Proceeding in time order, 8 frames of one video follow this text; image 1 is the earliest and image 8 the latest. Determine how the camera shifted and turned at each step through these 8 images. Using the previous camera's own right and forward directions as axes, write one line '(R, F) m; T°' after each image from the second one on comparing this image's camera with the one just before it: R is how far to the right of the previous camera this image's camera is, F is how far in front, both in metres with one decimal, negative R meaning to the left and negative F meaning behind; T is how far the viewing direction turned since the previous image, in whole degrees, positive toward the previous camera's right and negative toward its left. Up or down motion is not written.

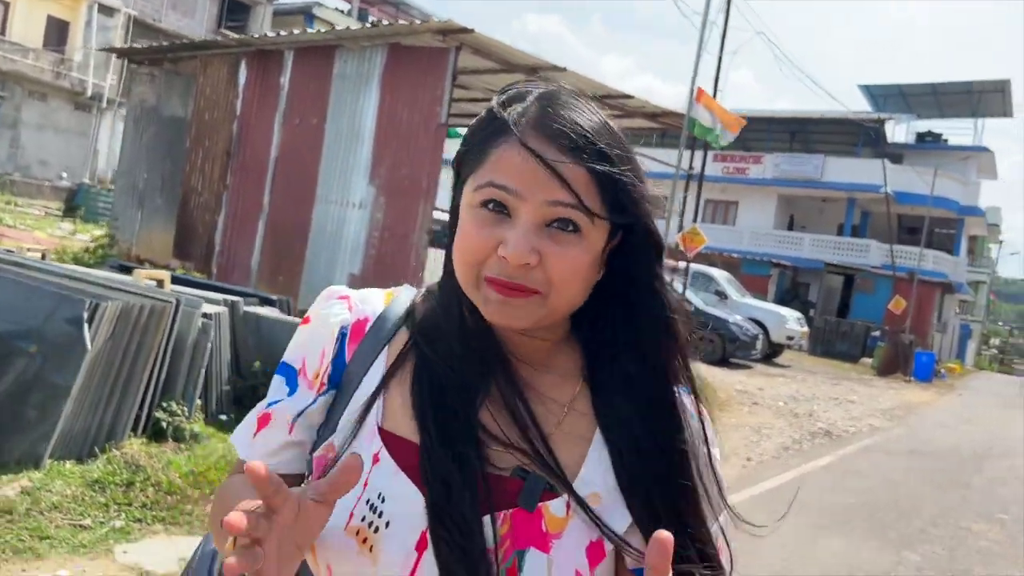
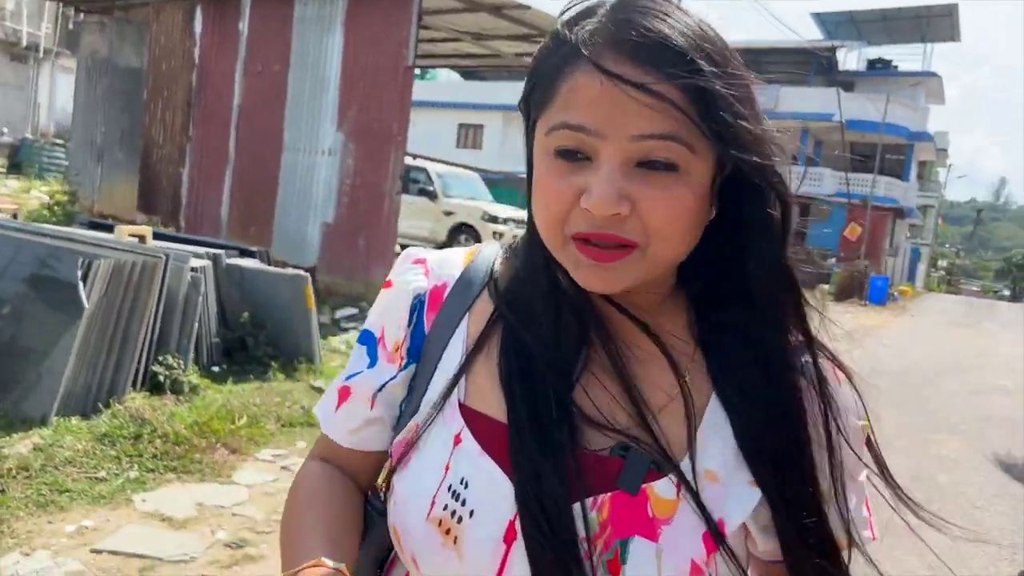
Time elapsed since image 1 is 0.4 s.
(-0.2, -0.1) m; +3°
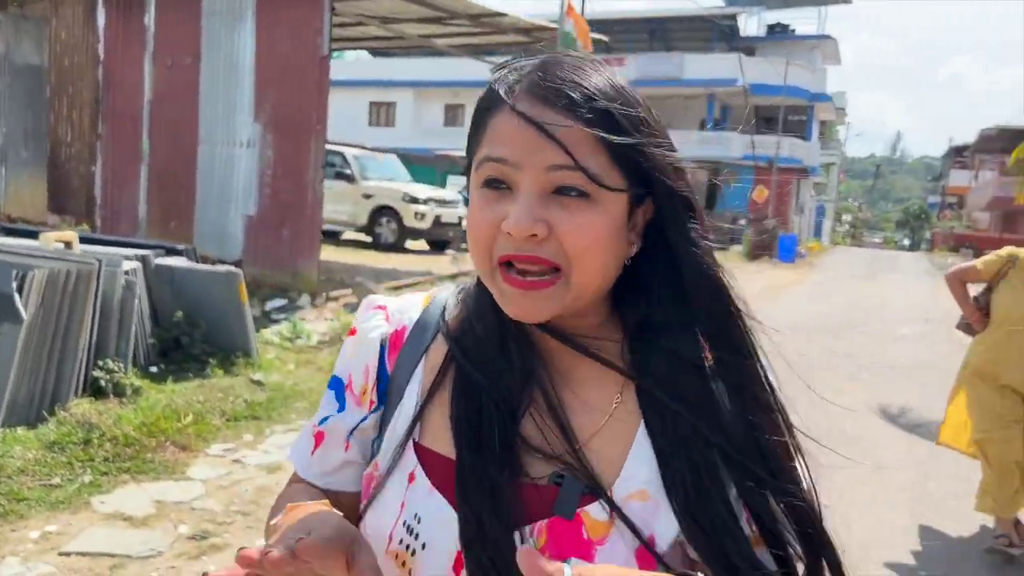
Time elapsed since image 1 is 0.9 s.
(-0.1, -0.2) m; +5°
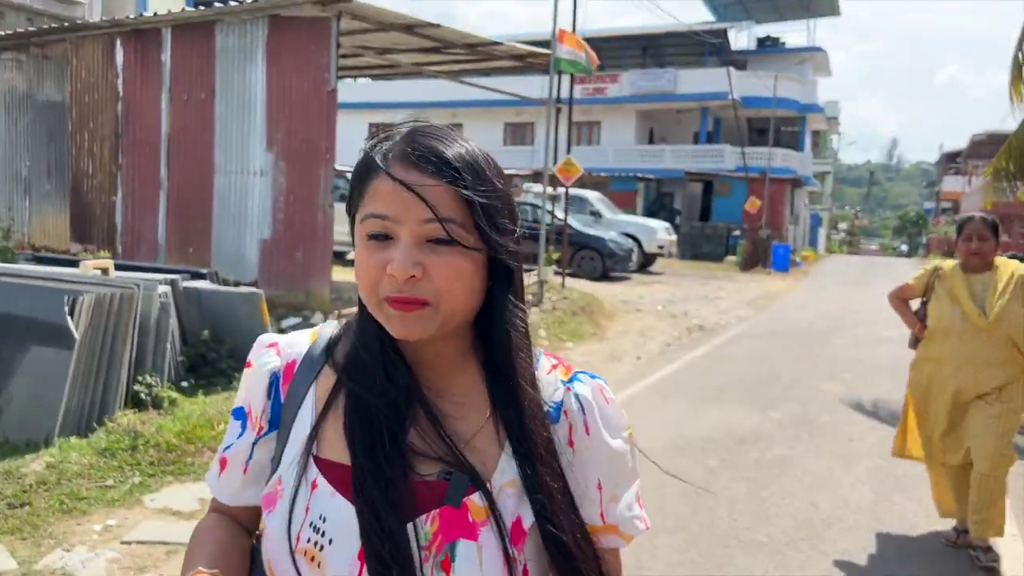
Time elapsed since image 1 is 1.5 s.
(0.0, -0.5) m; 0°
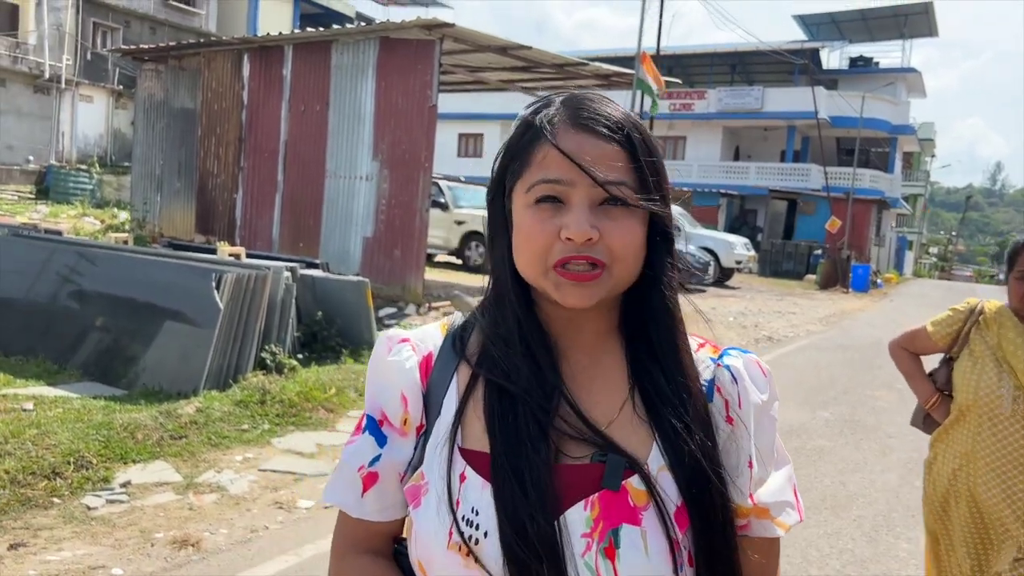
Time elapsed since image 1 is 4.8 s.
(0.0, -0.7) m; -5°
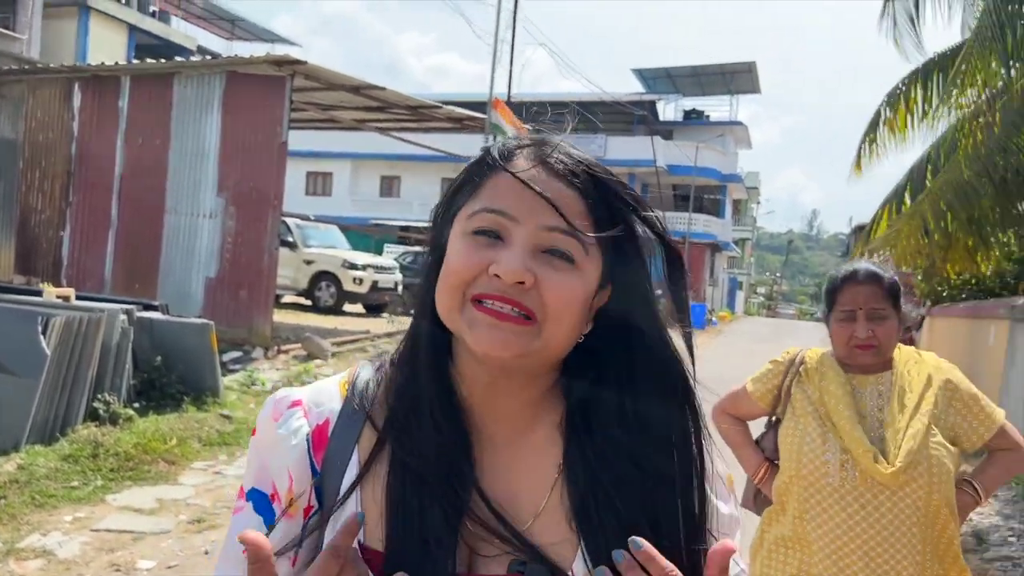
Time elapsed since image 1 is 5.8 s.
(0.0, 0.0) m; +10°
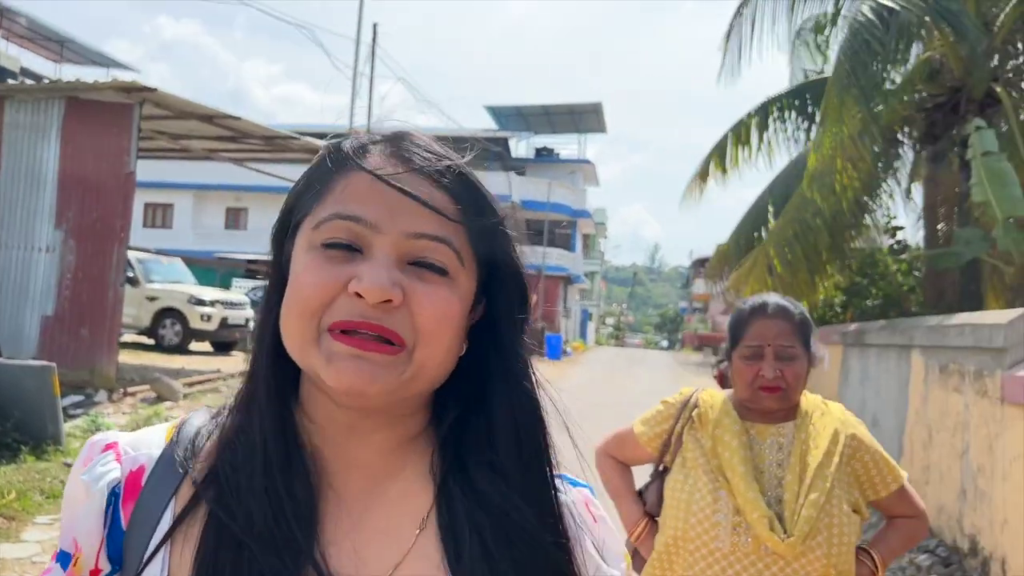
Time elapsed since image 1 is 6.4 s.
(-0.1, 0.0) m; +10°
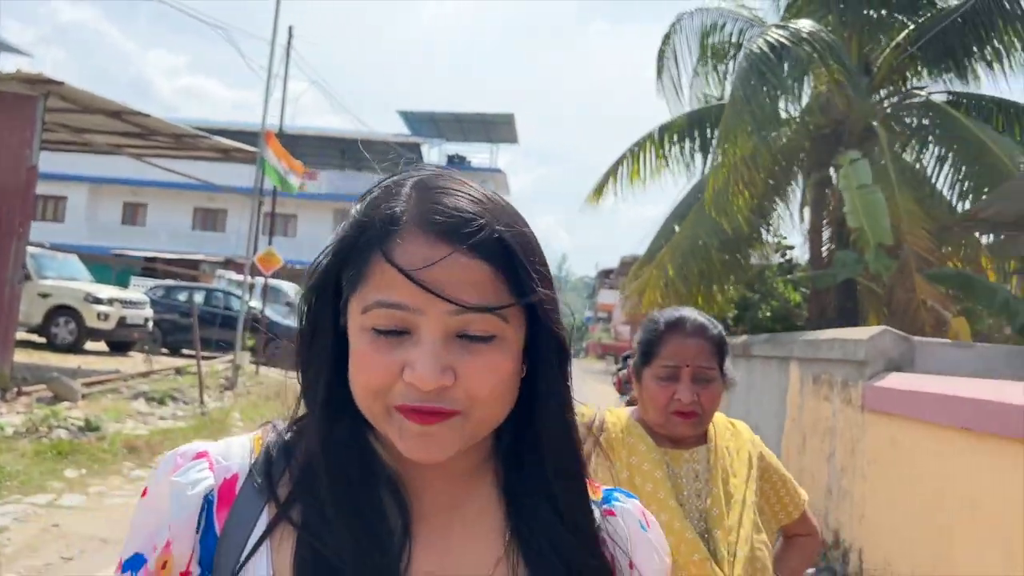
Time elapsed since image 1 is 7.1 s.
(0.0, -0.2) m; +6°
